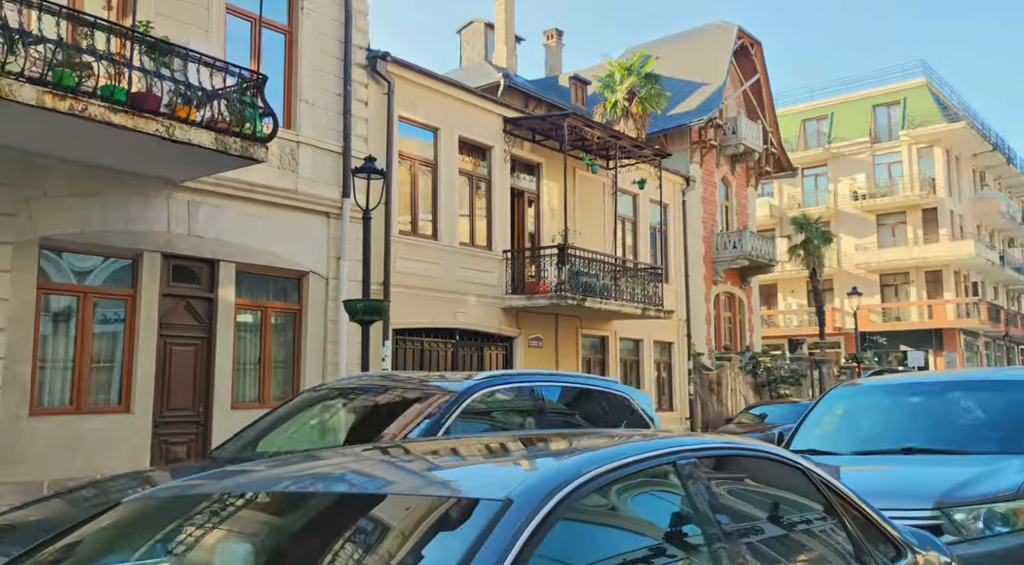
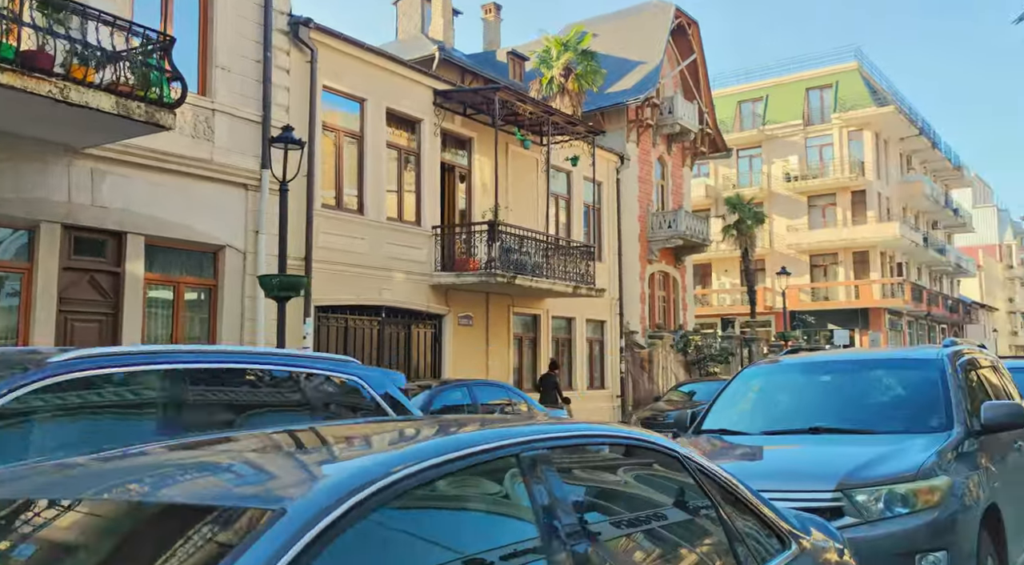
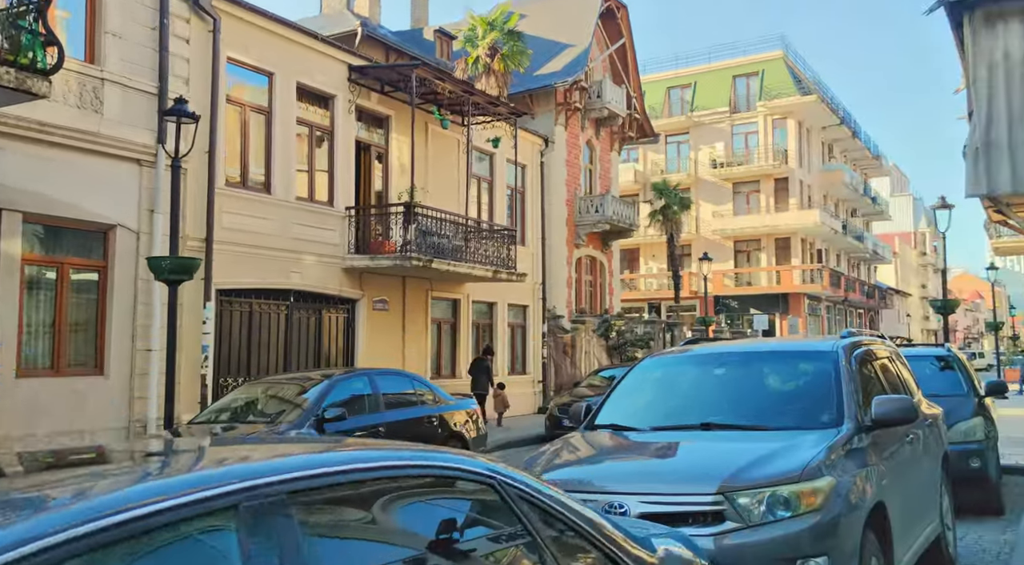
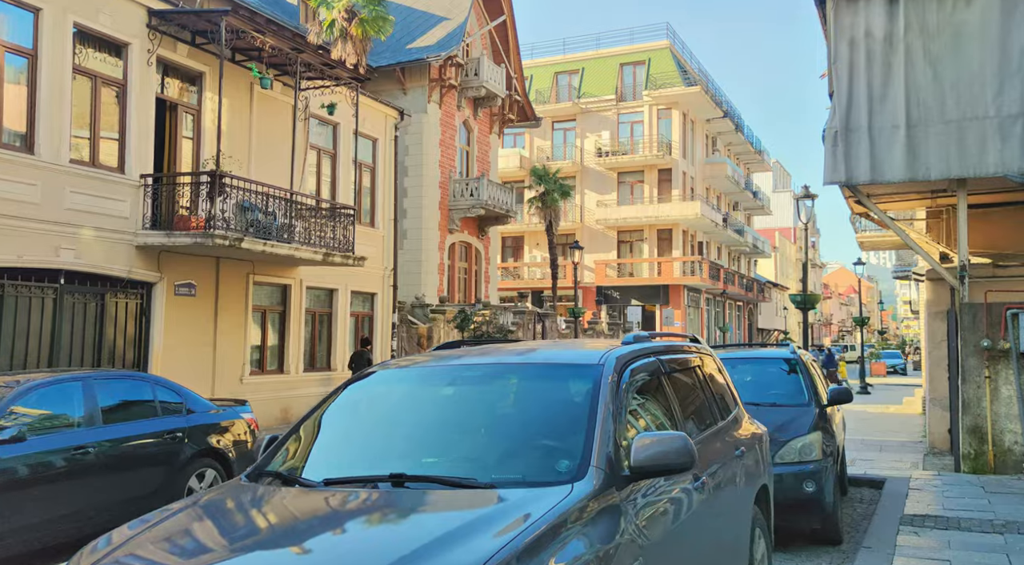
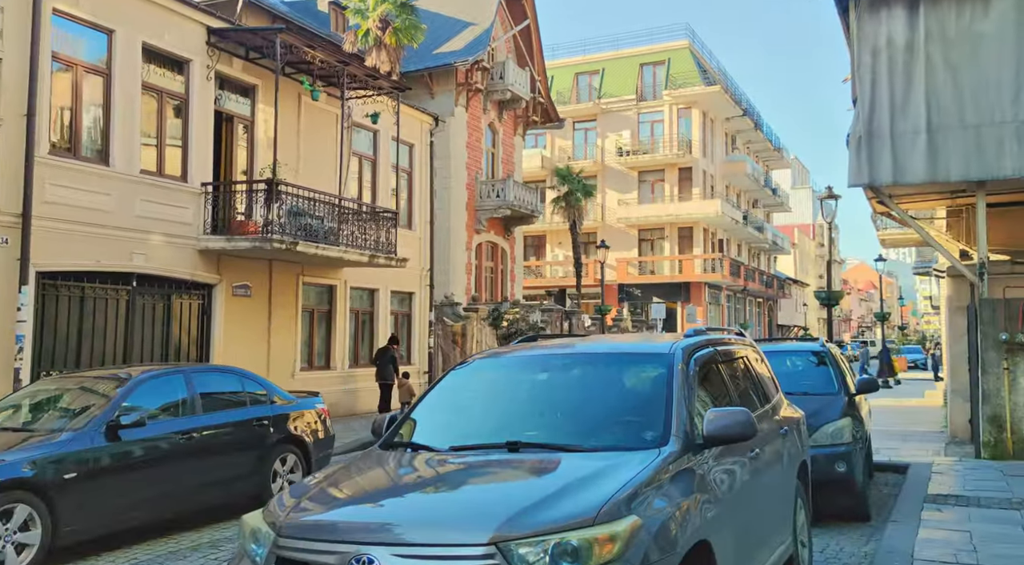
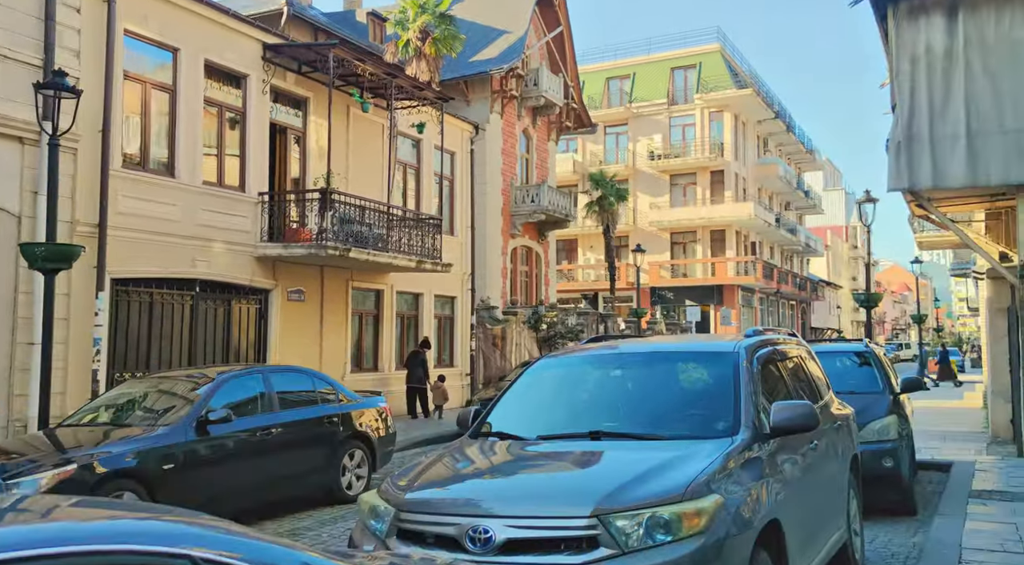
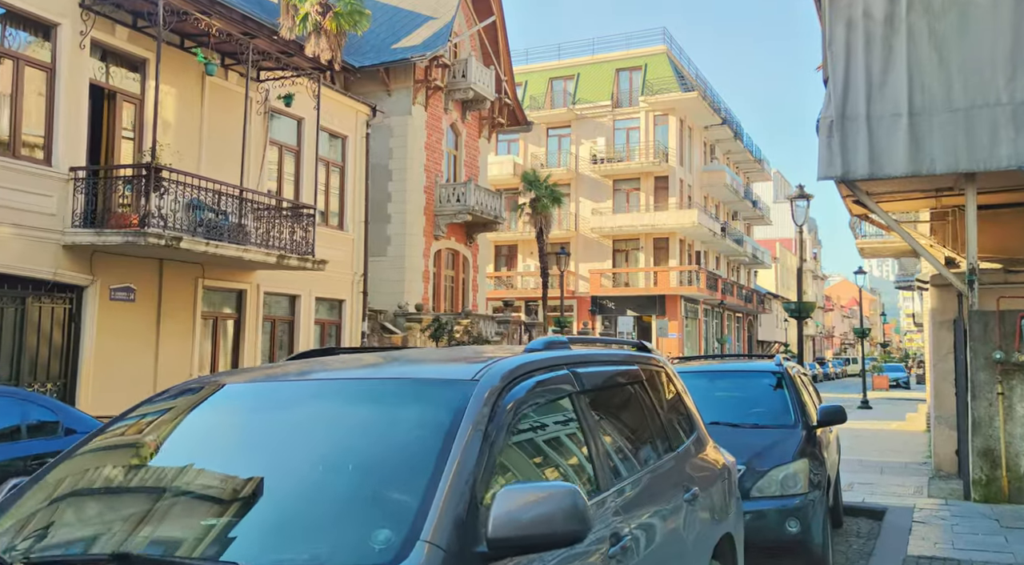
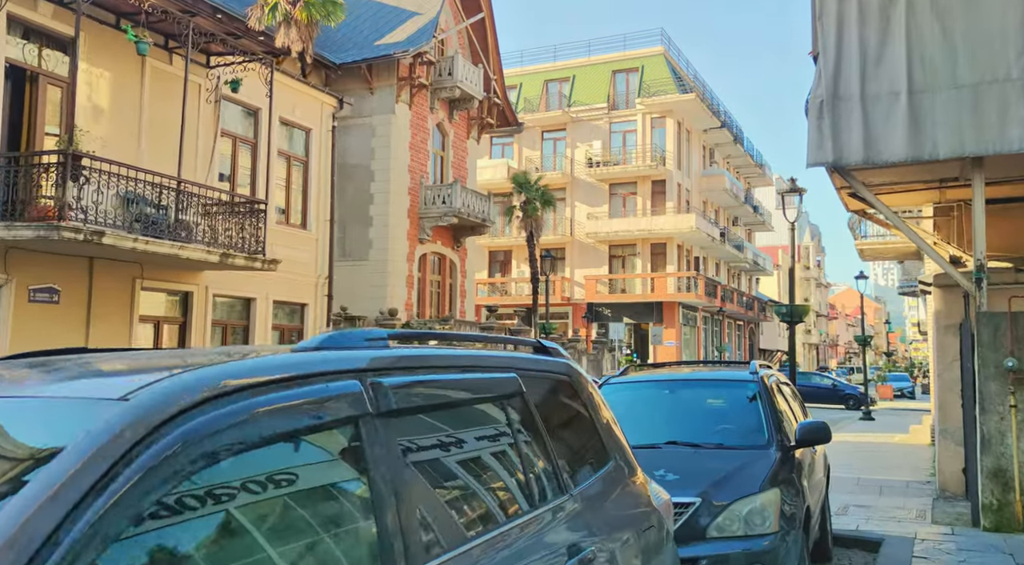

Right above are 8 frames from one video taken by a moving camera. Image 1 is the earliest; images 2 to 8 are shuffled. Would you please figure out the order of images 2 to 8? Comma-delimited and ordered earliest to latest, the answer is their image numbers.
2, 3, 6, 5, 4, 7, 8
